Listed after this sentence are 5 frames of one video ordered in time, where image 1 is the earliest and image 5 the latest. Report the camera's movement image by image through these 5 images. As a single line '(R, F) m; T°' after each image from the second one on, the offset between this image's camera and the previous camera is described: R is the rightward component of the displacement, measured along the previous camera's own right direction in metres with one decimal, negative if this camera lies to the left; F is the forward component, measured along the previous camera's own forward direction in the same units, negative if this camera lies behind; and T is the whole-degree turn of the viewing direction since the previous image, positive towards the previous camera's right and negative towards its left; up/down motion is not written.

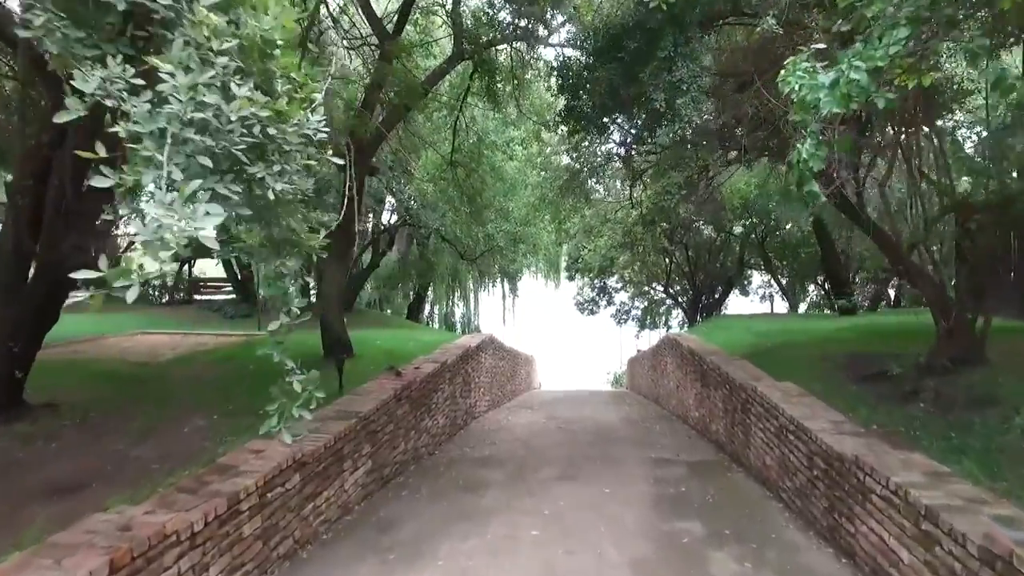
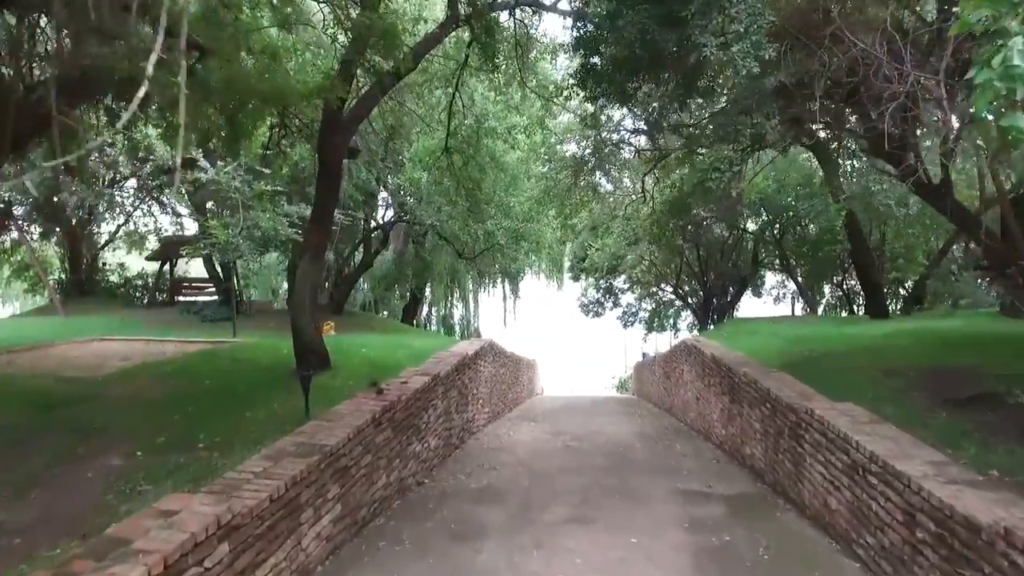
(0.0, +1.2) m; 0°
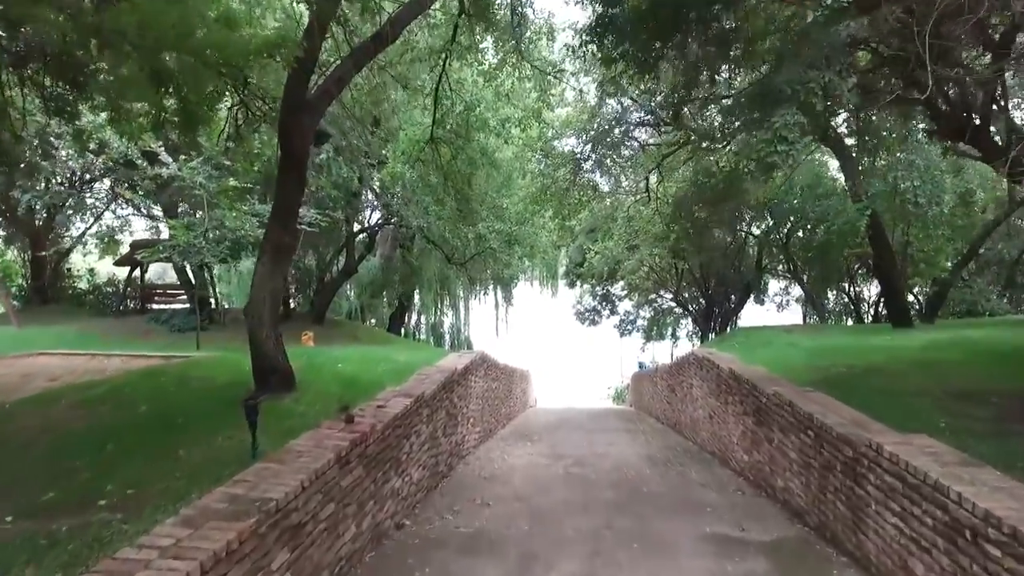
(0.0, +1.1) m; +1°
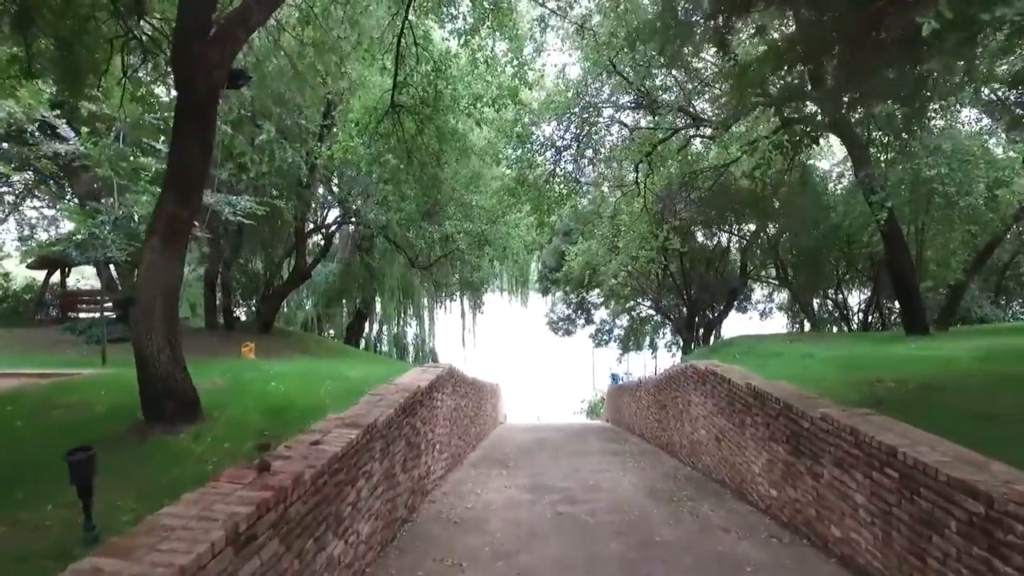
(-0.1, +1.6) m; +3°
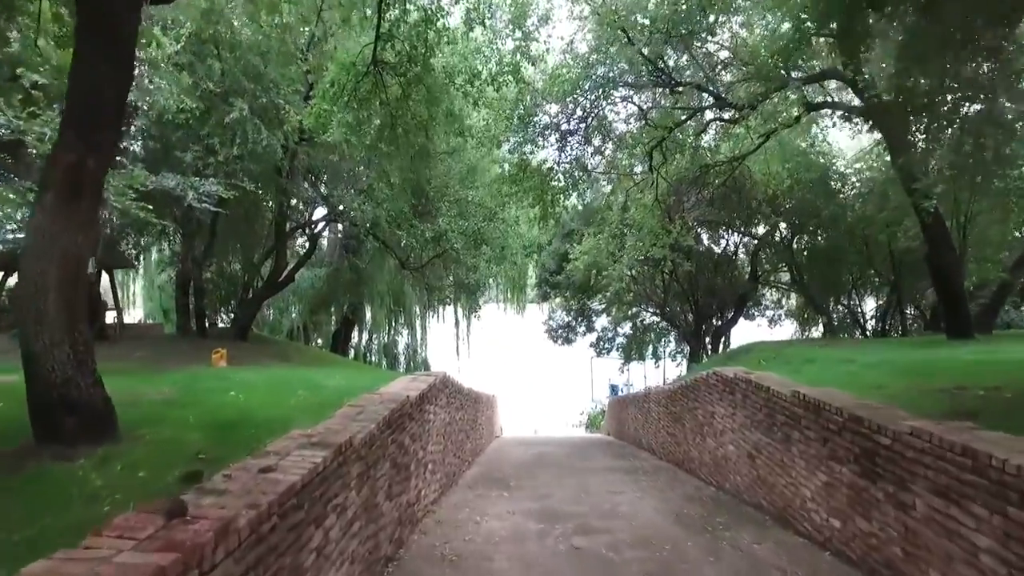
(-0.1, +1.2) m; +1°
